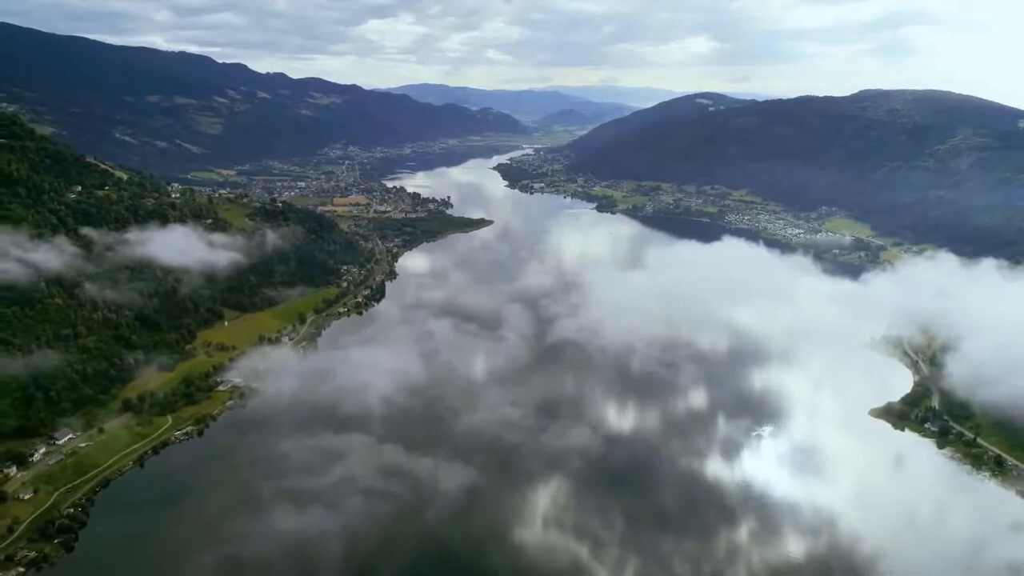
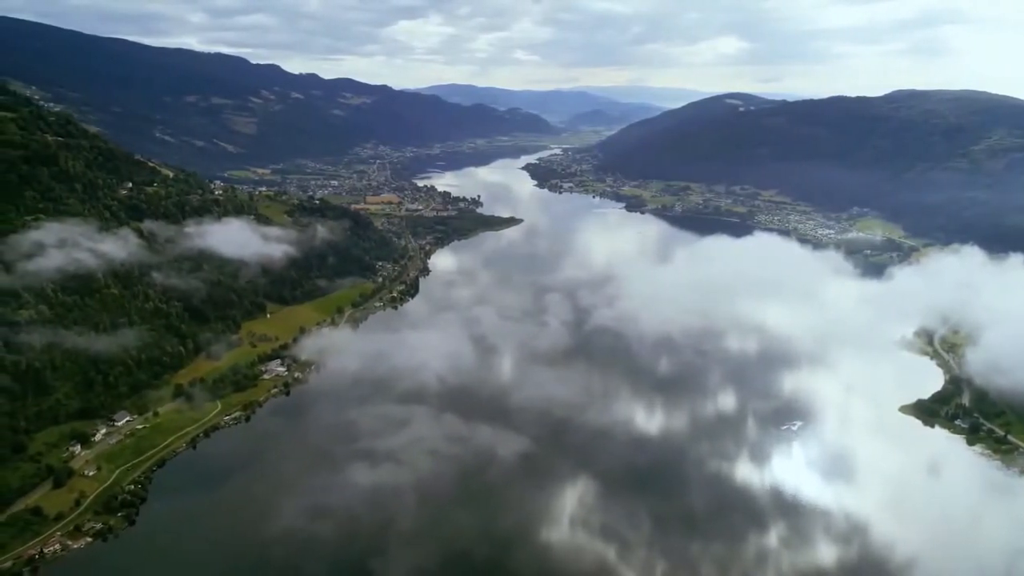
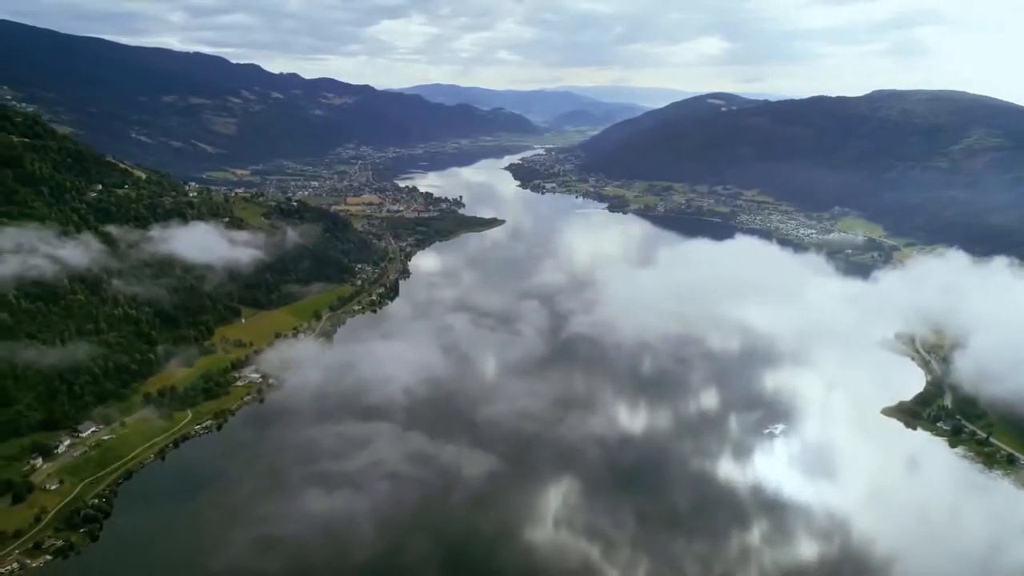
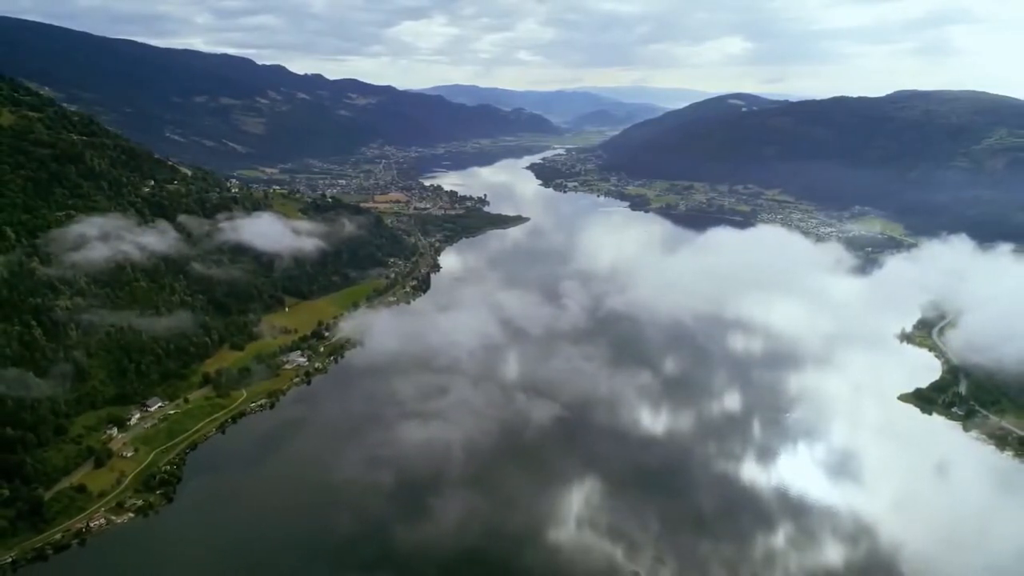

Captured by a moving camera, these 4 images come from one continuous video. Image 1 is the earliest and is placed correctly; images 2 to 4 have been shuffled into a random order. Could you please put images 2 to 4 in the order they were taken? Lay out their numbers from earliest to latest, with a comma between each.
3, 2, 4
